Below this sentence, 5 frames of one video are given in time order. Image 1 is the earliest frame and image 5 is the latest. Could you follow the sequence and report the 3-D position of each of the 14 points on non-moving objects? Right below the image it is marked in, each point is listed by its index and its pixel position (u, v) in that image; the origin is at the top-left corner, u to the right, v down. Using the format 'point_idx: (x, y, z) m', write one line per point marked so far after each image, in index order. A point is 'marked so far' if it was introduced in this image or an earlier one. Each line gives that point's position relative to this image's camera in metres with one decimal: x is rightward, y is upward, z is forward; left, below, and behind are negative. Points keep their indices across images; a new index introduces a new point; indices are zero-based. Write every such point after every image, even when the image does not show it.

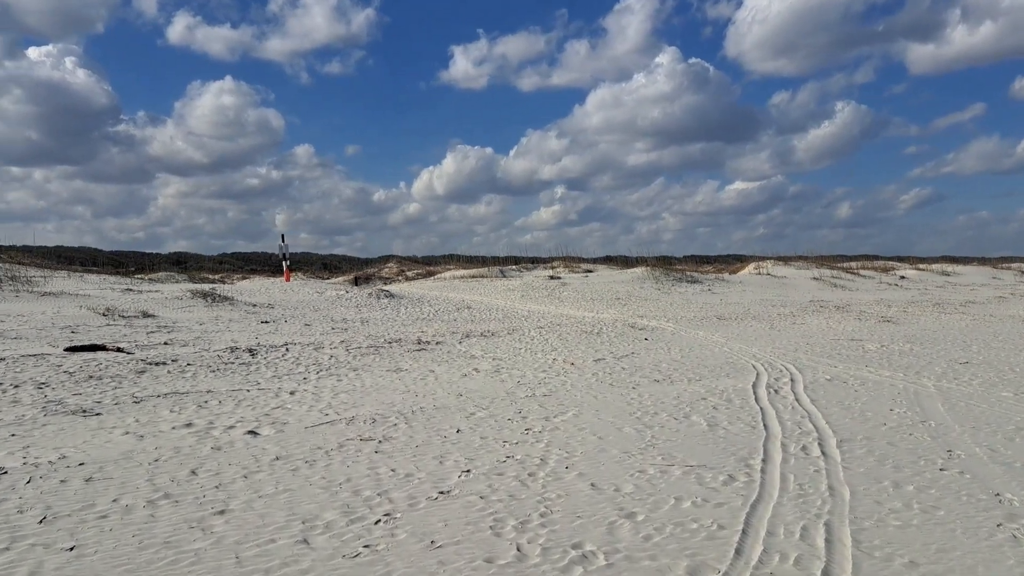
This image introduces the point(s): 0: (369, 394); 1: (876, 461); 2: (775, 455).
0: (-1.5, -1.1, +8.8) m
1: (+2.5, -1.2, +5.8) m
2: (+1.8, -1.2, +6.0) m
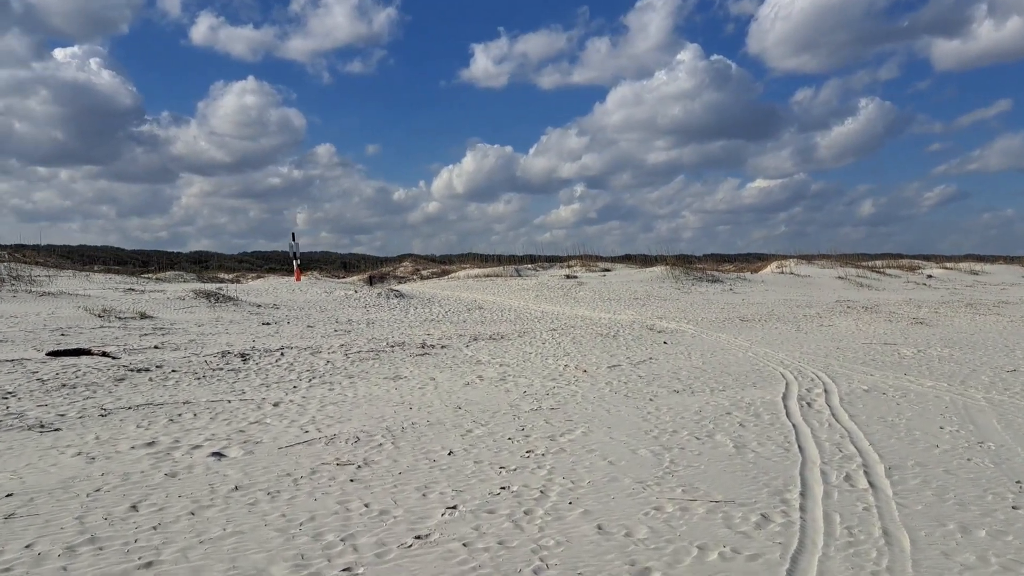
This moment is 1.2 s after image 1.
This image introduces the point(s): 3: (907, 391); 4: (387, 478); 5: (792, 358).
0: (-1.4, -1.1, +8.0) m
1: (+2.4, -1.2, +5.0) m
2: (+1.8, -1.2, +5.2) m
3: (+4.2, -1.1, +9.1) m
4: (-0.8, -1.2, +5.3) m
5: (+4.1, -1.0, +12.6) m
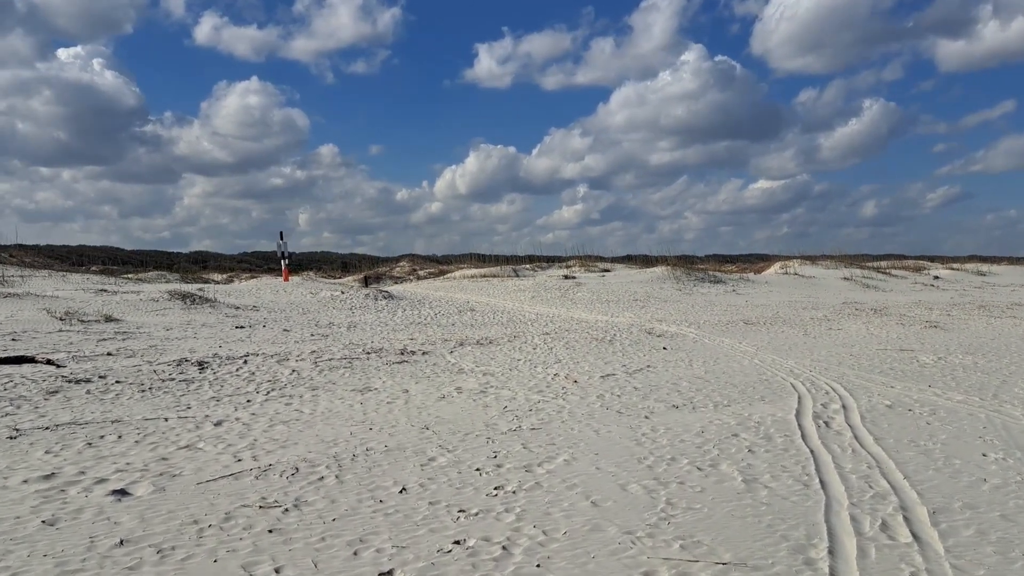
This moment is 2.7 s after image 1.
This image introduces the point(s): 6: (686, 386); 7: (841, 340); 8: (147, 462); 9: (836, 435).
0: (-1.6, -1.1, +7.0) m
1: (+2.2, -1.2, +4.0) m
2: (+1.6, -1.2, +4.2) m
3: (+4.0, -1.1, +8.1) m
4: (-1.0, -1.2, +4.3) m
5: (+3.9, -1.0, +11.6) m
6: (+1.9, -1.1, +9.5) m
7: (+6.0, -0.9, +15.7) m
8: (-2.4, -1.1, +5.7) m
9: (+2.6, -1.2, +6.8) m
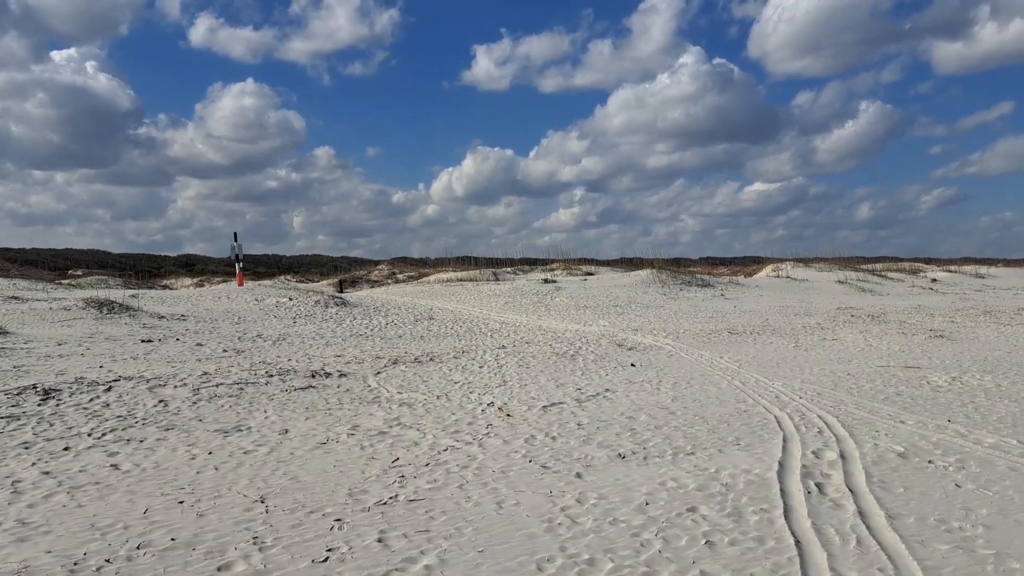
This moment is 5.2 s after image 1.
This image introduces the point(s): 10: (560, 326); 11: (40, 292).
0: (-2.4, -1.2, +5.0) m
1: (+1.5, -1.3, +2.0) m
2: (+0.9, -1.3, +2.2) m
3: (+3.2, -1.2, +6.2) m
4: (-1.7, -1.3, +2.3) m
5: (+3.1, -1.1, +9.6) m
6: (+1.2, -1.2, +7.6) m
7: (+5.2, -1.0, +13.8) m
8: (-3.1, -1.2, +3.7) m
9: (+1.8, -1.2, +4.9) m
10: (+1.0, -0.8, +18.4) m
11: (-10.8, -0.1, +19.9) m
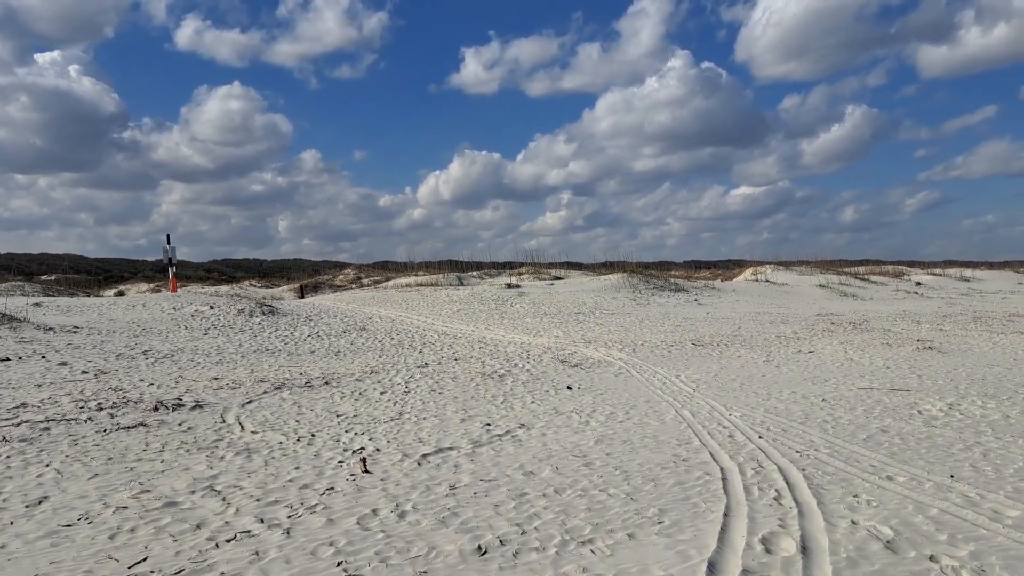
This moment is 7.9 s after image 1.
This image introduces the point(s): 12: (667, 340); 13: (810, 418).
0: (-3.3, -1.3, +3.0) m
1: (+0.6, -1.3, +0.1) m
2: (0.0, -1.3, +0.3) m
3: (+2.3, -1.3, +4.3) m
4: (-2.6, -1.3, +0.3) m
5: (+2.1, -1.2, +7.7) m
6: (+0.2, -1.3, +5.6) m
7: (+4.1, -1.1, +11.9) m
8: (-4.0, -1.3, +1.7) m
9: (+0.9, -1.3, +3.0) m
10: (-0.1, -0.9, +16.4) m
11: (-12.0, -0.2, +17.7) m
12: (+2.9, -1.0, +16.3) m
13: (+2.8, -1.2, +8.1) m
